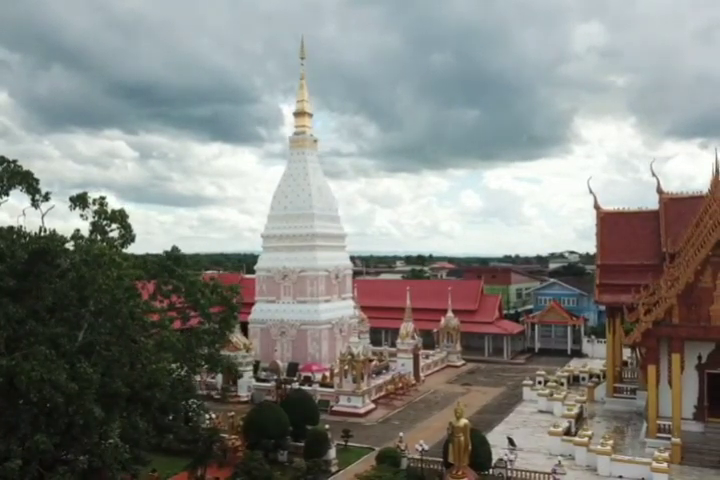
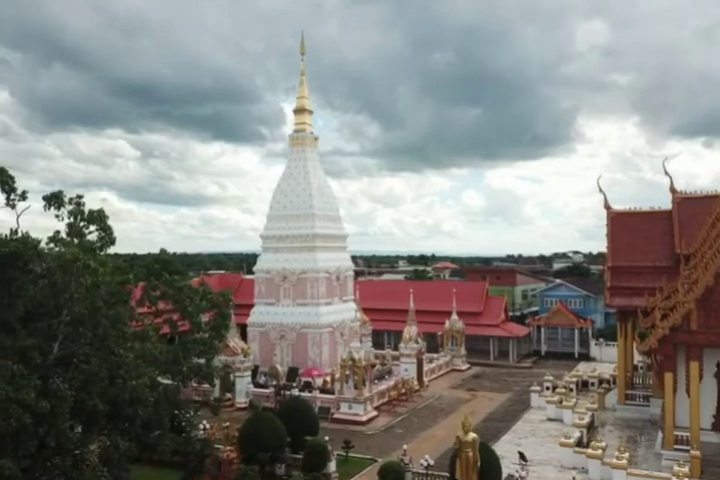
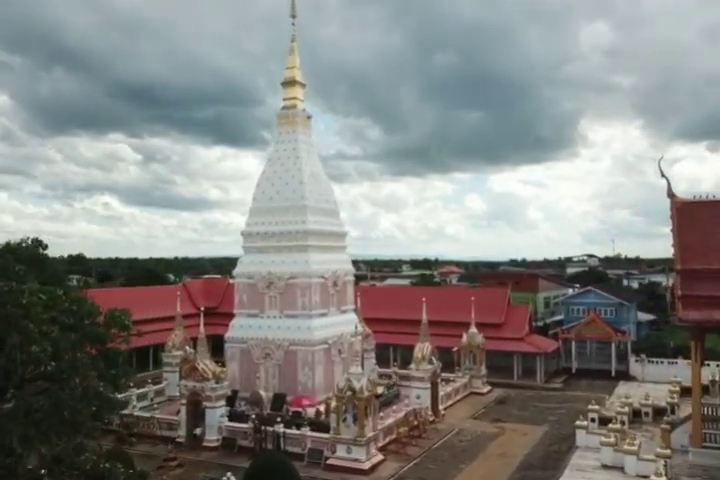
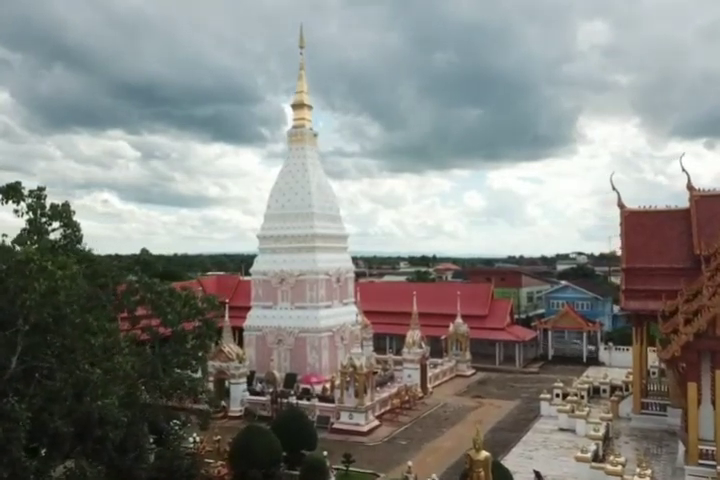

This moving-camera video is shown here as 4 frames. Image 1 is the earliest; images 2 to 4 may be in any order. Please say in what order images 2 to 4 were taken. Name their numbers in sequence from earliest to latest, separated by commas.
2, 4, 3
